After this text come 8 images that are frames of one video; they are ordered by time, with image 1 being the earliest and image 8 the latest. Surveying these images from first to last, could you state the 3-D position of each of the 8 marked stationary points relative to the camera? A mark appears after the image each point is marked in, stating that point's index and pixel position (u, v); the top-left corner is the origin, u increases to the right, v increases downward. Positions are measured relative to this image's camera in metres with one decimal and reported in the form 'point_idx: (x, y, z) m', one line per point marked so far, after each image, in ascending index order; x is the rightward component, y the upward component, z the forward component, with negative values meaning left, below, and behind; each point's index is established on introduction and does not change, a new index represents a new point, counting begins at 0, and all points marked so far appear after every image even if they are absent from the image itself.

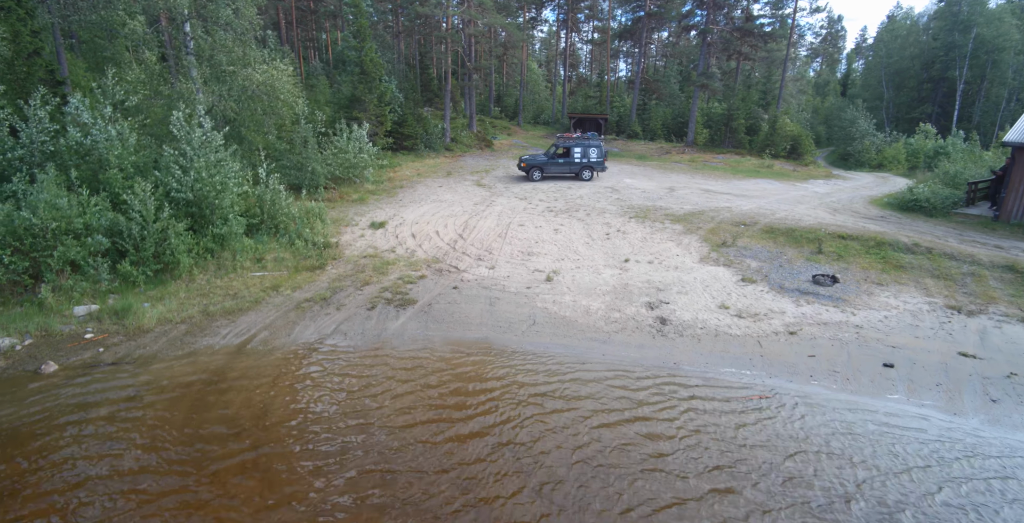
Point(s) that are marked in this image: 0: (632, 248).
0: (+3.2, +0.4, +14.1) m
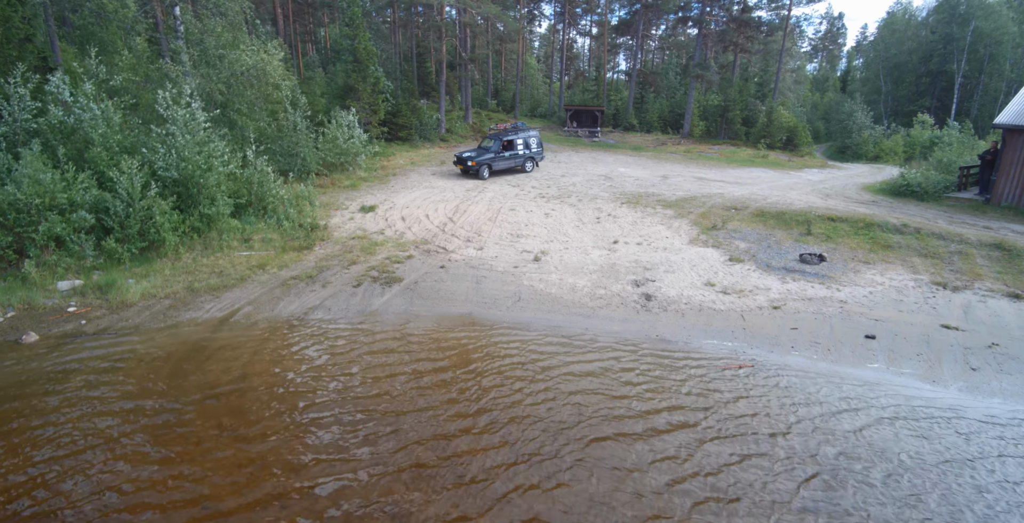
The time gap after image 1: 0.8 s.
0: (+2.9, +0.8, +14.1) m
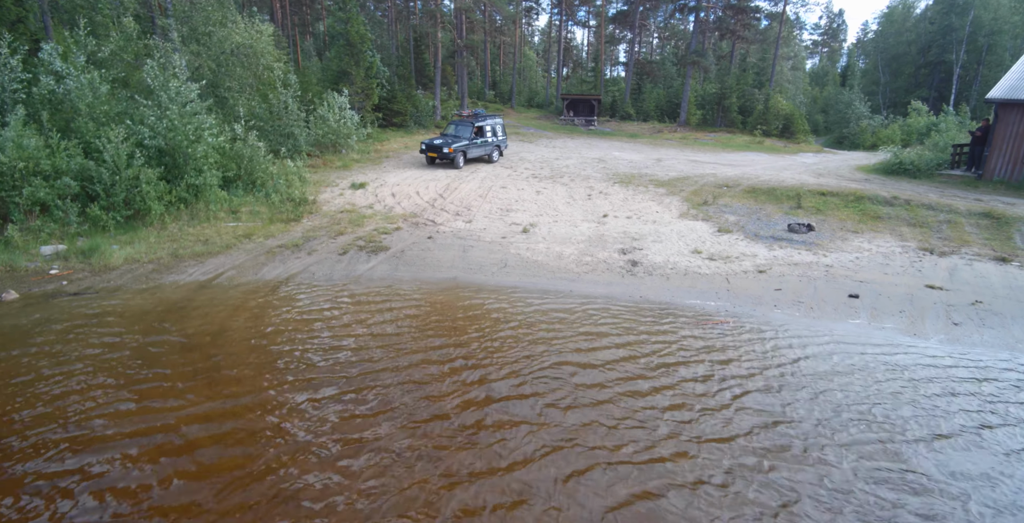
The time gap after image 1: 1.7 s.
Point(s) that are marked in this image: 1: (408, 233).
0: (+2.7, +1.5, +14.1) m
1: (-2.3, +0.6, +11.9) m
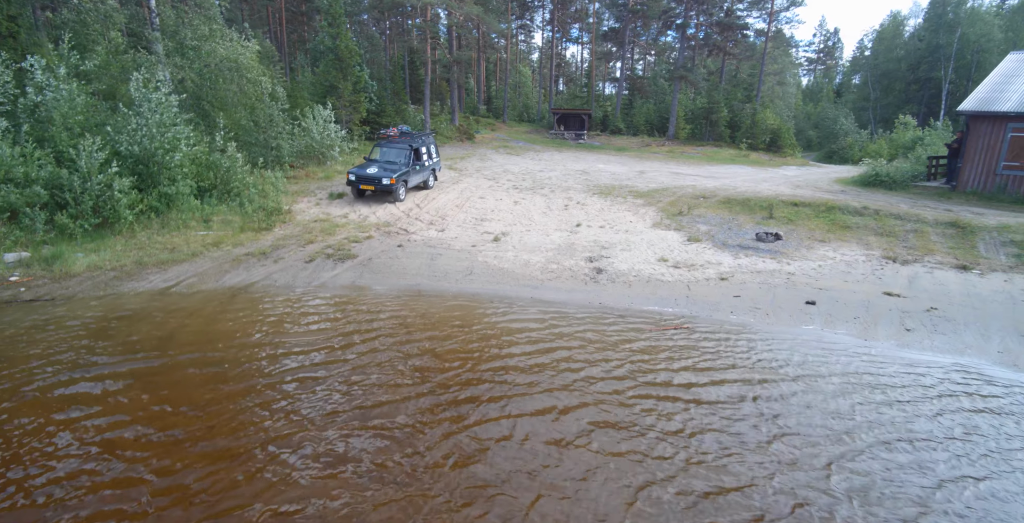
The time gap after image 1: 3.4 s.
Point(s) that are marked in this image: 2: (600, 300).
0: (+2.0, +1.2, +14.1) m
1: (-3.0, +0.4, +11.9) m
2: (+1.4, -0.6, +8.7) m
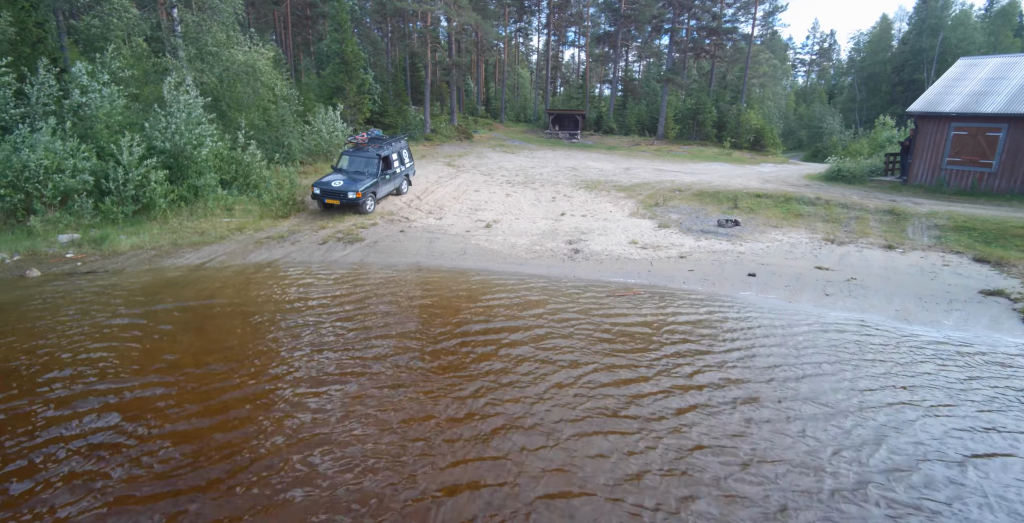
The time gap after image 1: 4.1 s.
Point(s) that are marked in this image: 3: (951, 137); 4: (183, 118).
0: (+1.7, +1.6, +15.6) m
1: (-3.3, +0.8, +13.4) m
2: (+1.2, -0.2, +10.2) m
3: (+12.4, +3.5, +14.8) m
4: (-8.6, +3.7, +13.7) m
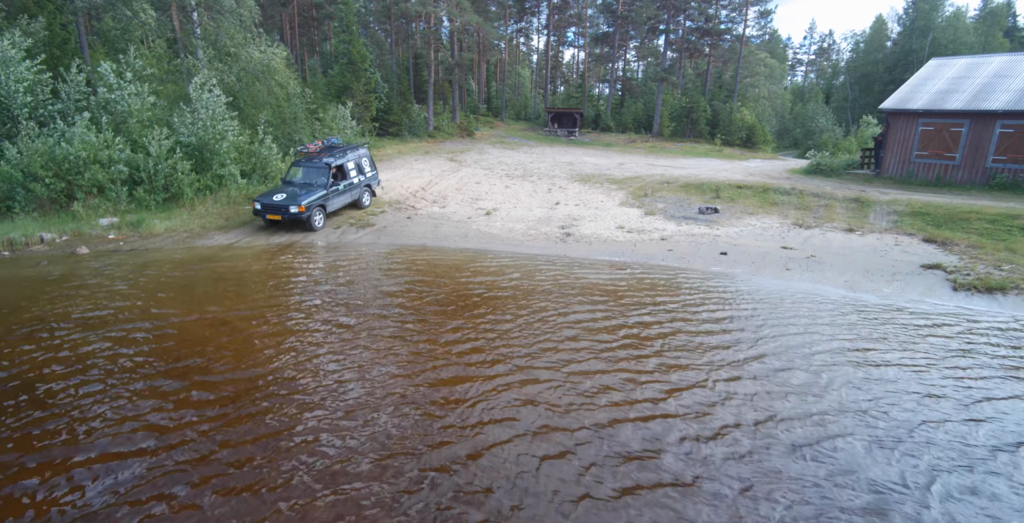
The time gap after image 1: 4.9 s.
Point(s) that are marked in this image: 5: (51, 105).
0: (+1.7, +2.0, +16.7) m
1: (-3.3, +1.3, +14.5) m
2: (+1.1, +0.2, +11.3) m
3: (+12.3, +3.9, +16.0) m
4: (-8.7, +4.2, +14.9) m
5: (-12.9, +4.4, +14.7) m
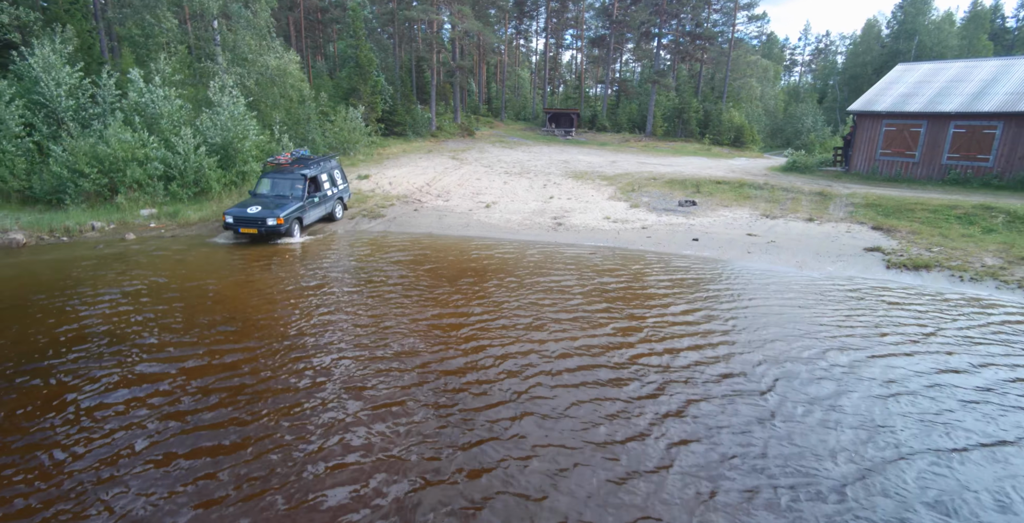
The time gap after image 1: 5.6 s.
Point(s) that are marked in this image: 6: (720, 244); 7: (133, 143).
0: (+1.6, +2.4, +18.1) m
1: (-3.4, +1.6, +16.0) m
2: (+1.0, +0.5, +12.8) m
3: (+12.2, +4.3, +17.4) m
4: (-8.8, +4.5, +16.3) m
5: (-12.9, +4.7, +16.1) m
6: (+4.7, +0.4, +11.9) m
7: (-10.2, +3.2, +14.3) m
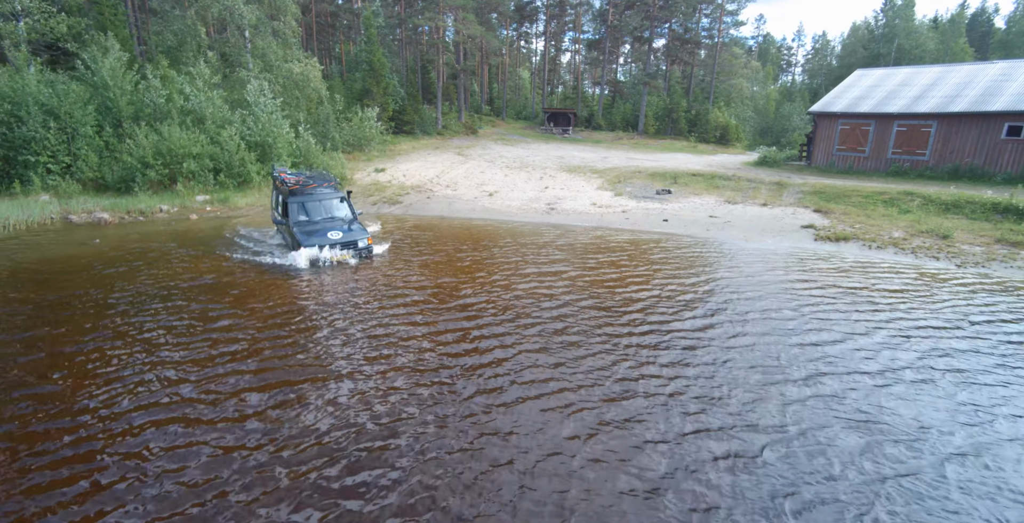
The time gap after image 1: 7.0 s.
0: (+1.6, +3.0, +20.5) m
1: (-3.4, +2.3, +18.4) m
2: (+1.0, +1.2, +15.2) m
3: (+12.2, +4.9, +19.8) m
4: (-8.8, +5.2, +18.8) m
5: (-12.9, +5.4, +18.6) m
6: (+4.7, +1.1, +14.3) m
7: (-10.3, +3.9, +16.7) m
